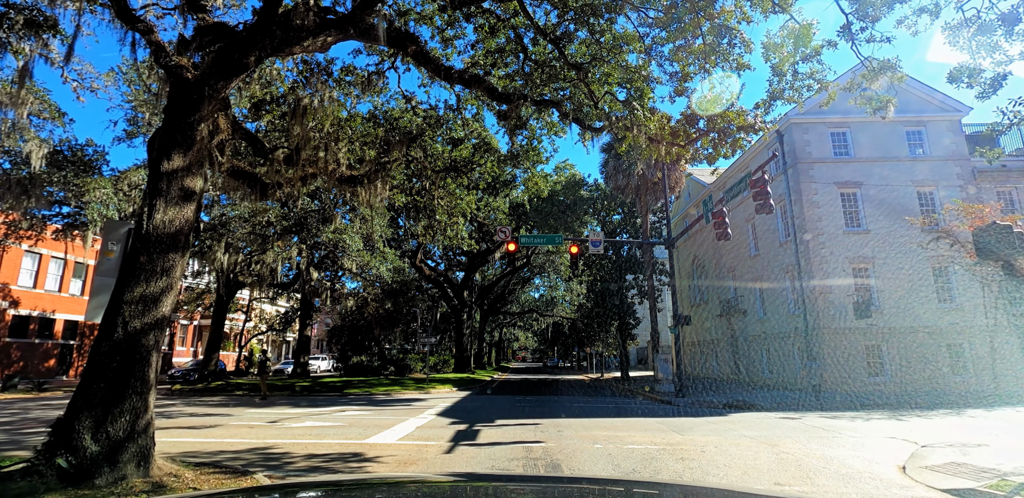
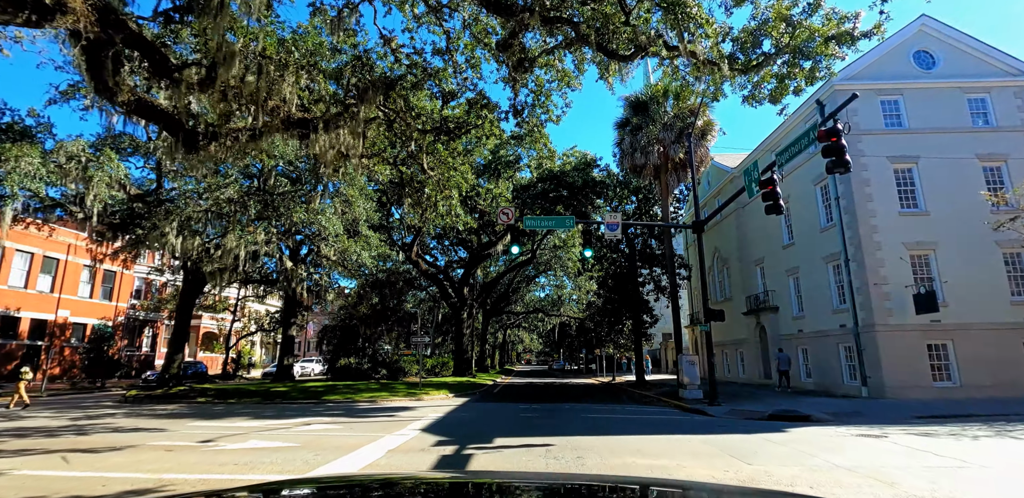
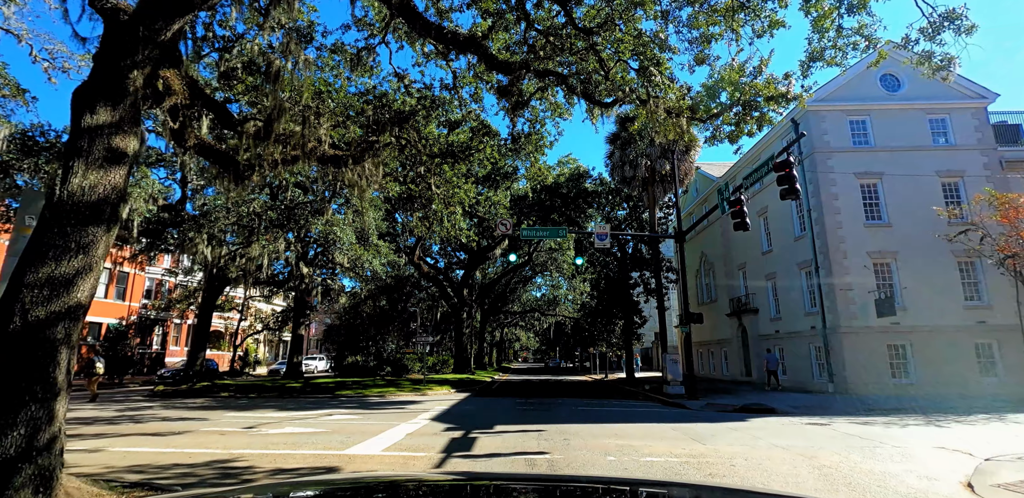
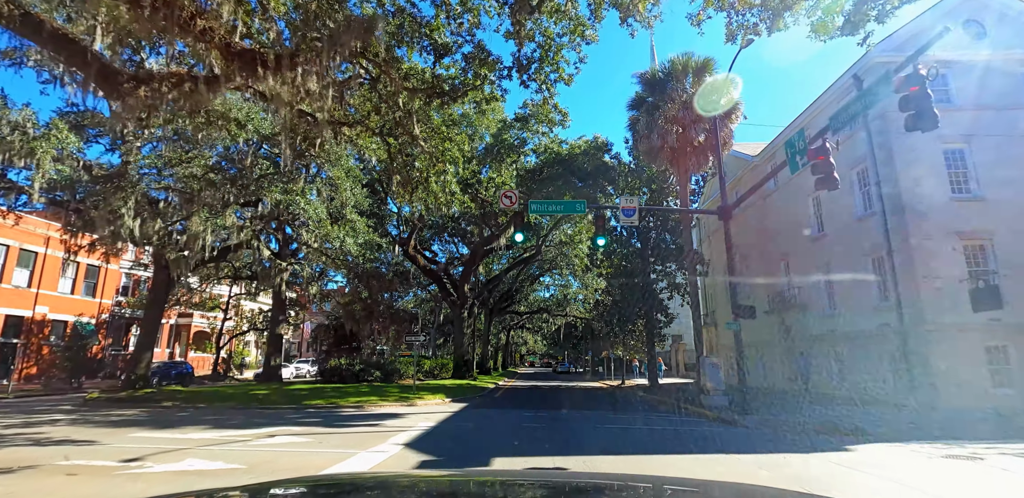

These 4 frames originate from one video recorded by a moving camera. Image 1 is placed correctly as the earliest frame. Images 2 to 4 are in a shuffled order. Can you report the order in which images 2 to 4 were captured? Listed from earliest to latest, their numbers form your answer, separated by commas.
3, 2, 4
